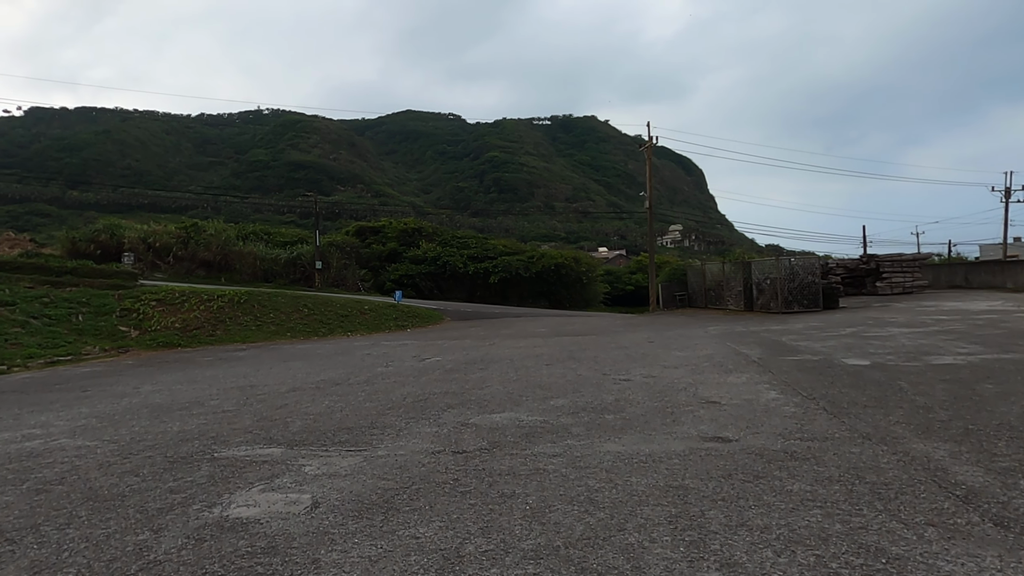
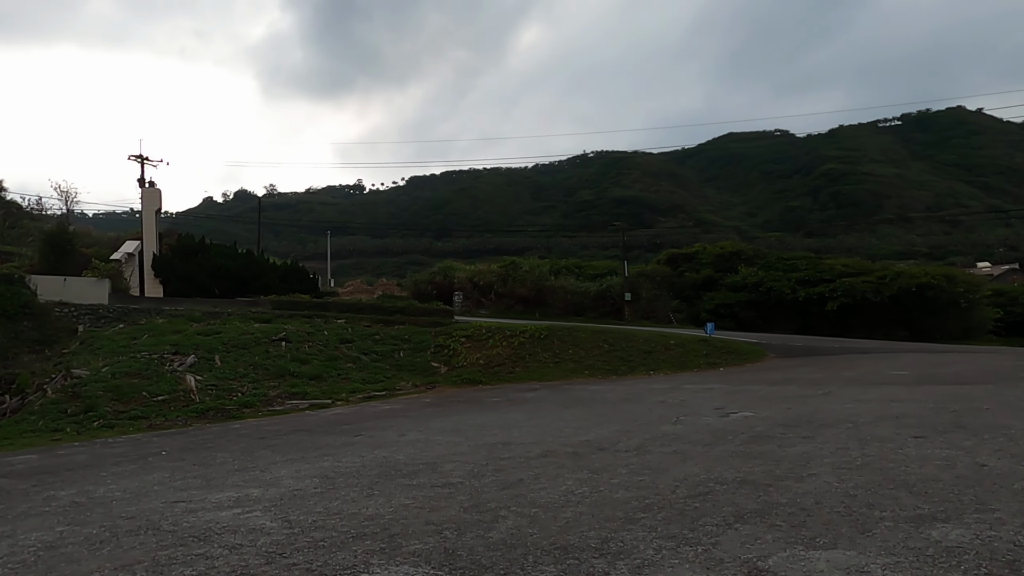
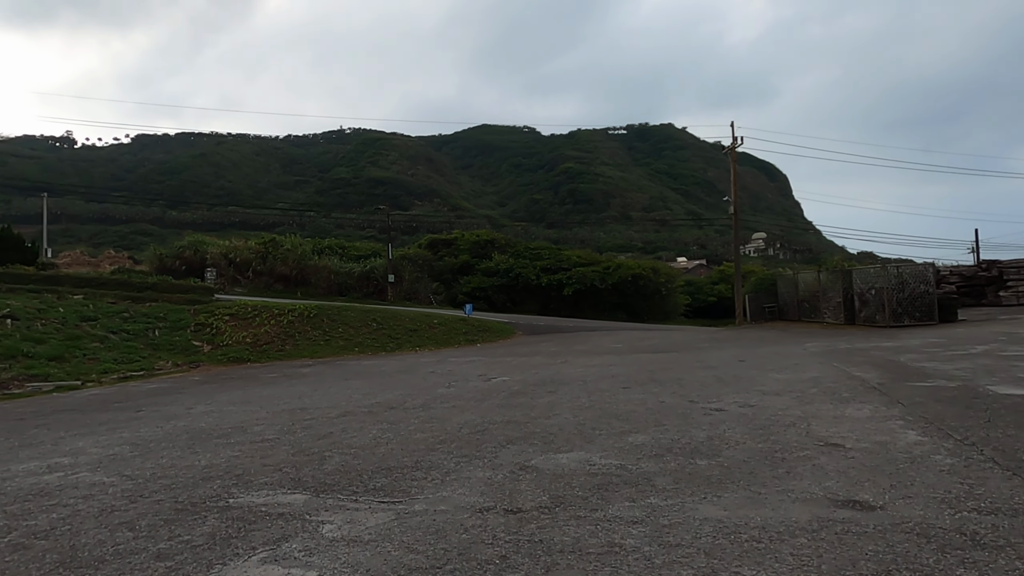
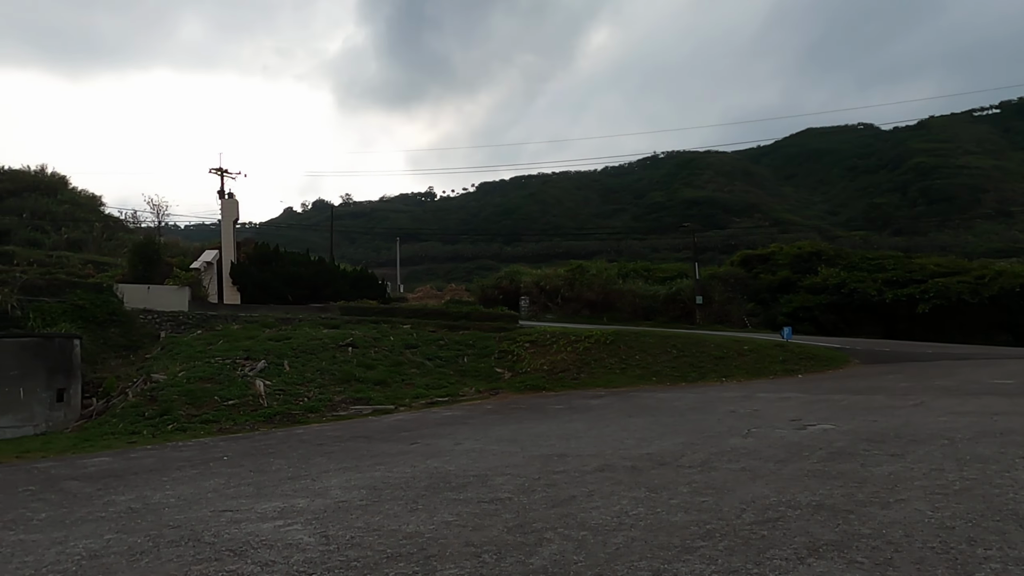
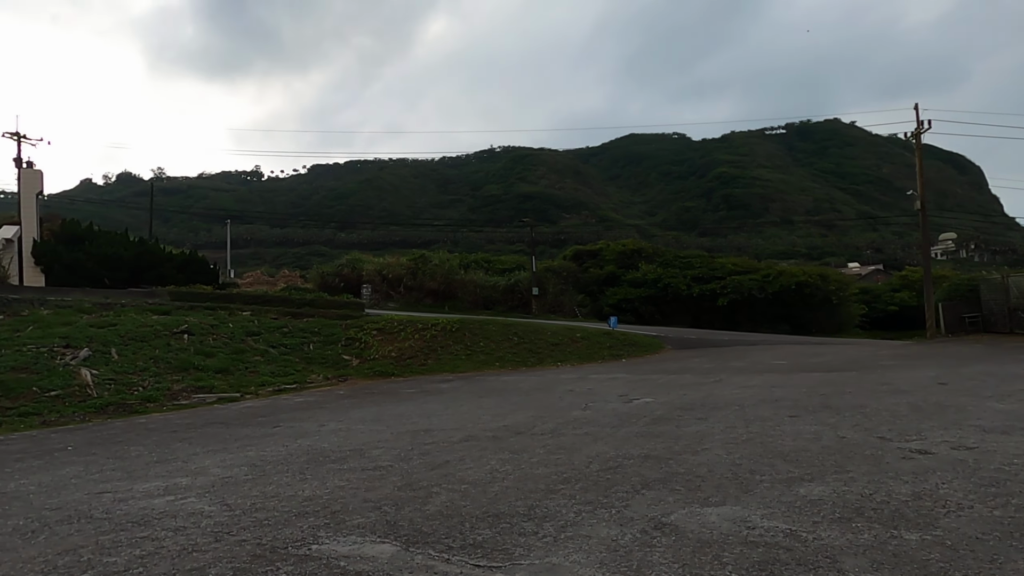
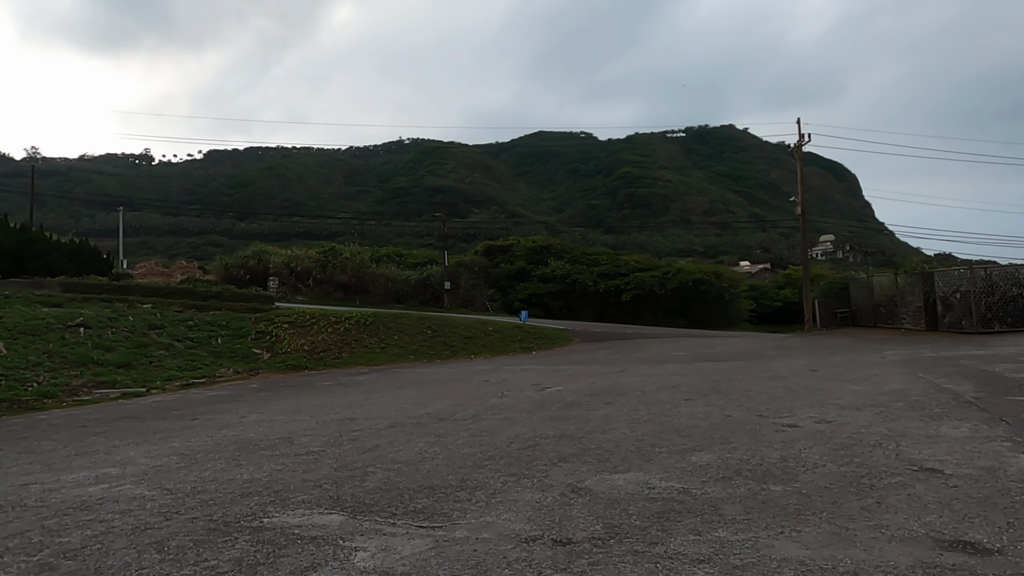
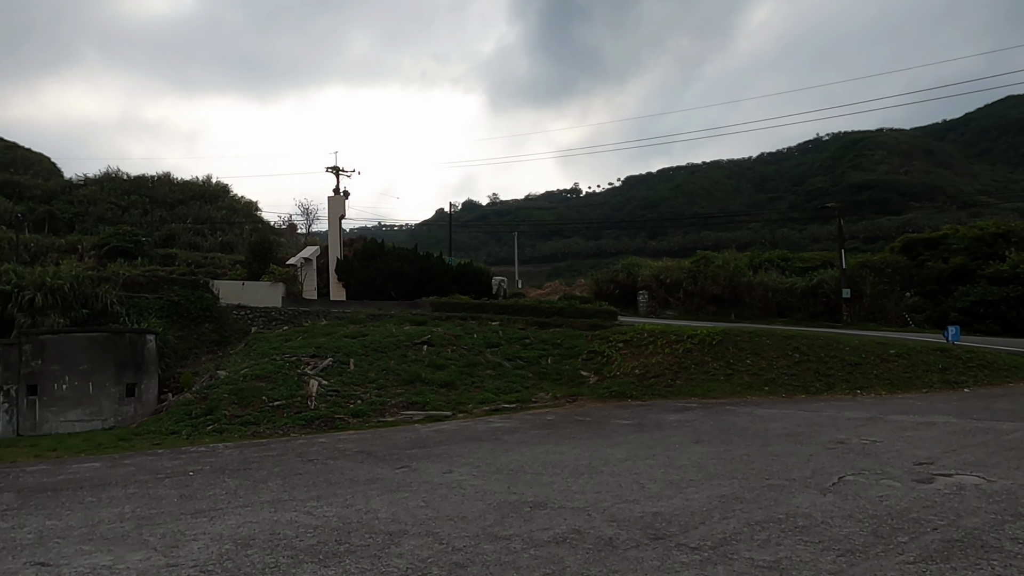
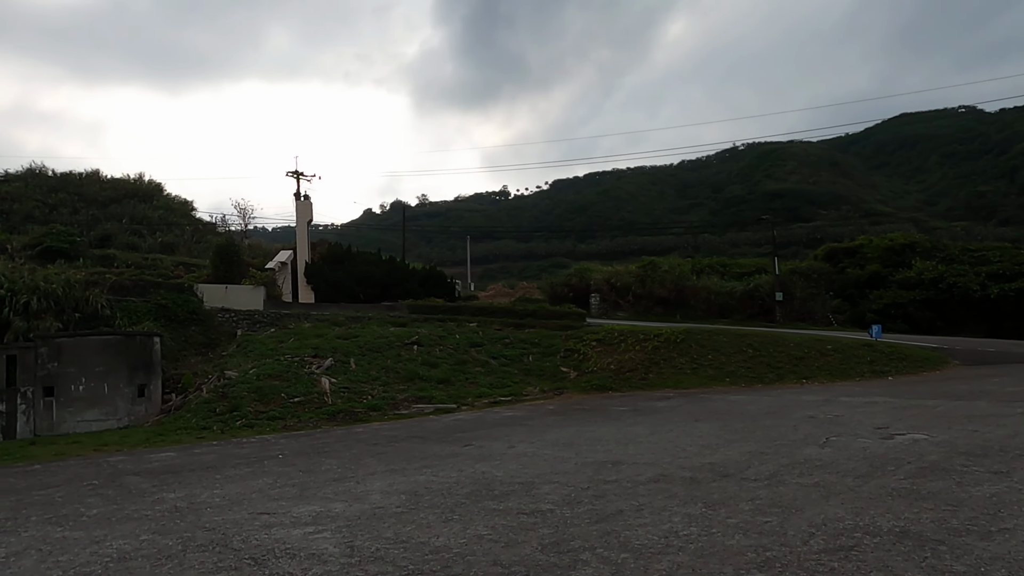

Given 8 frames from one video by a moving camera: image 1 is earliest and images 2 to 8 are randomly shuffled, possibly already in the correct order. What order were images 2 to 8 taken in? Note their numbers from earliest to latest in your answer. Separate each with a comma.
3, 6, 5, 2, 4, 8, 7
